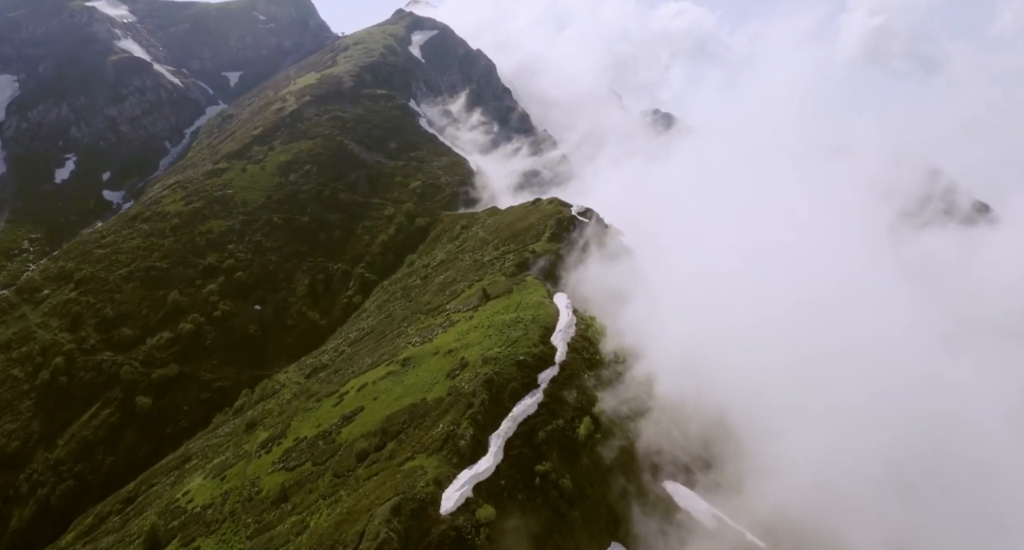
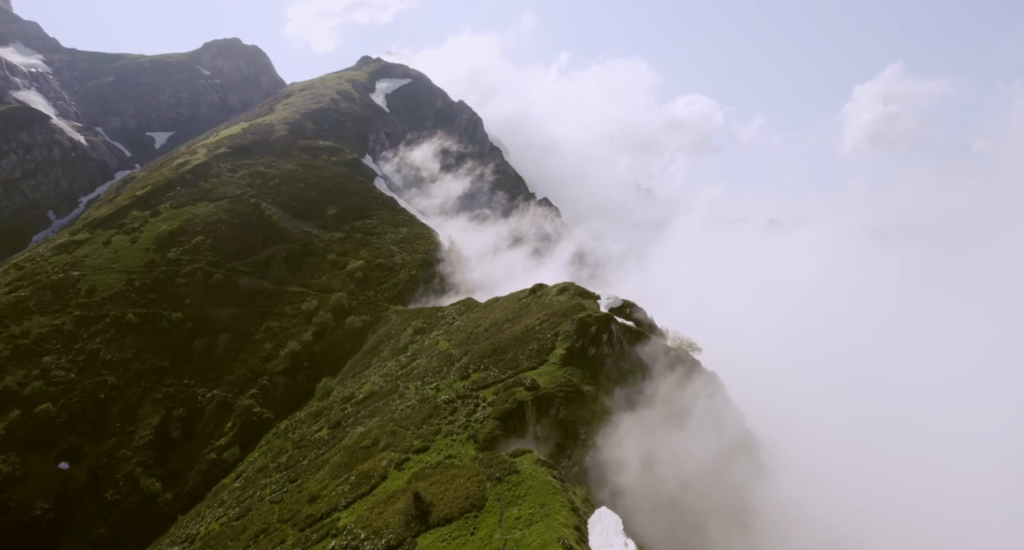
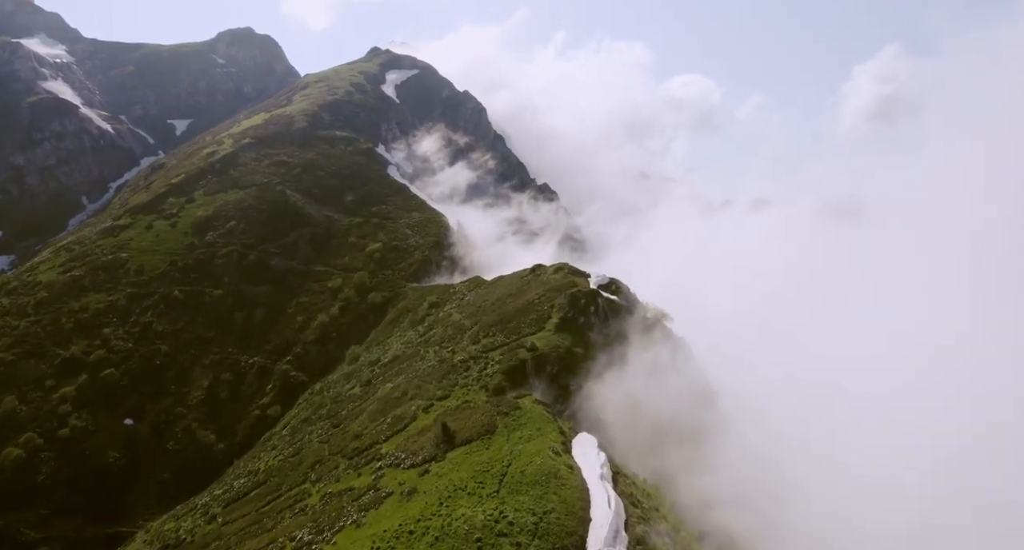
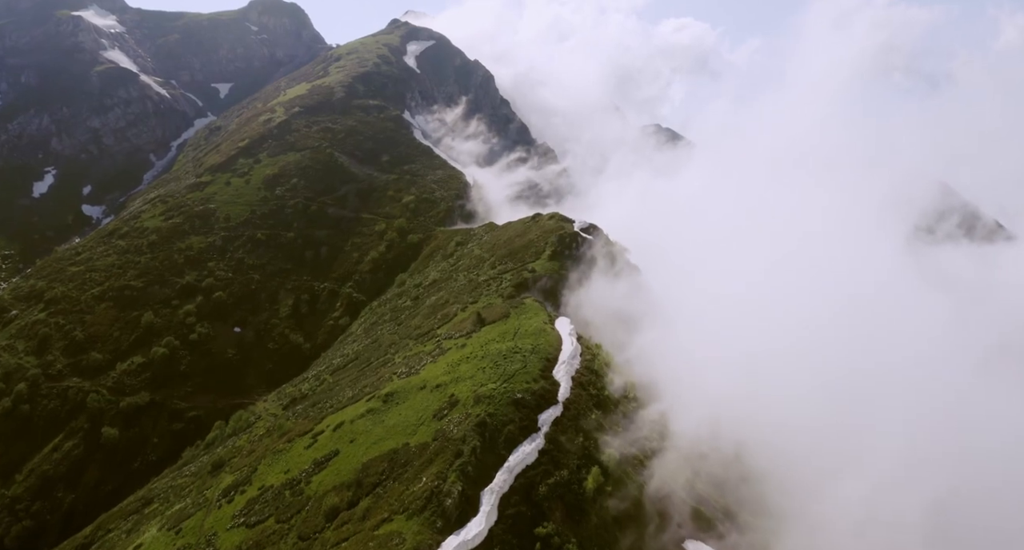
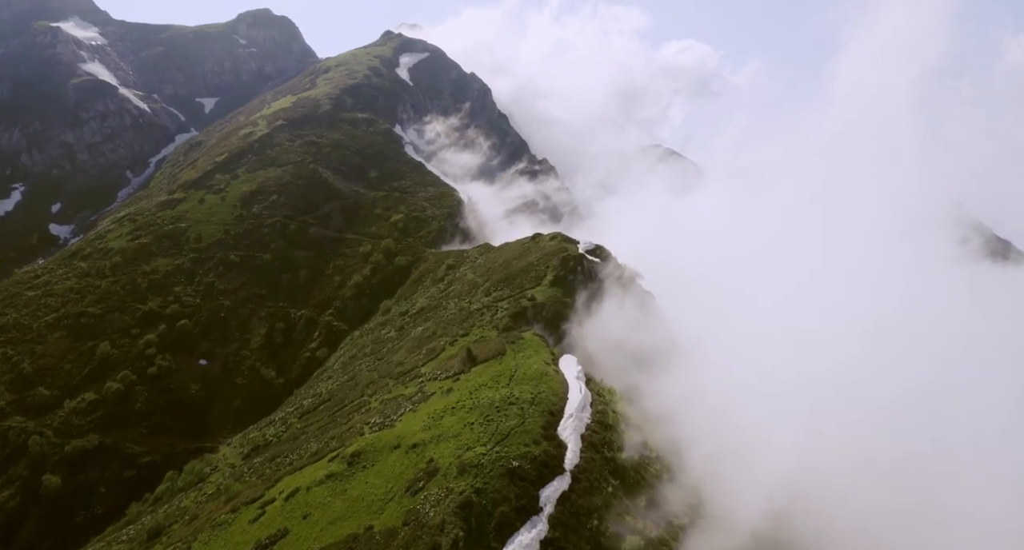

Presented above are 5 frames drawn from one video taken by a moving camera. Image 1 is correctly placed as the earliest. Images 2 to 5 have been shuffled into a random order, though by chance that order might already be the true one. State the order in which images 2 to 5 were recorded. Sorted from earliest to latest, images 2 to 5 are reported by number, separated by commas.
4, 5, 3, 2
